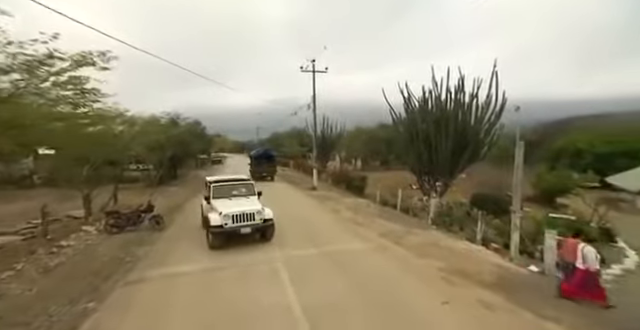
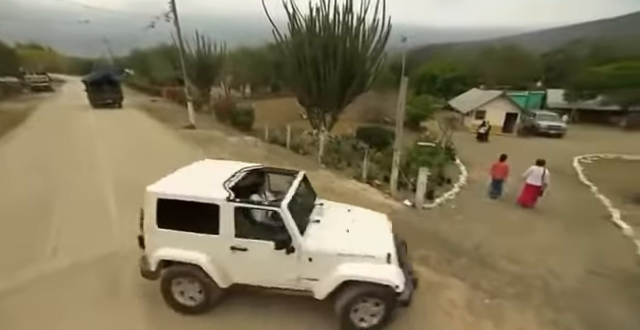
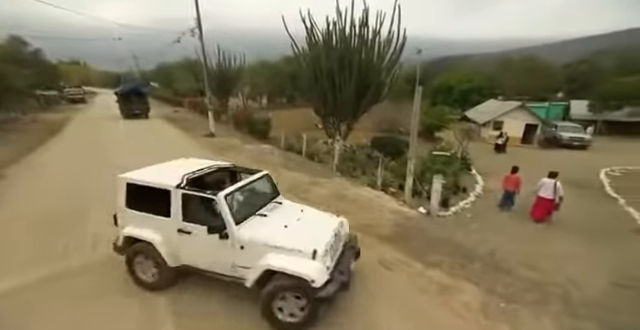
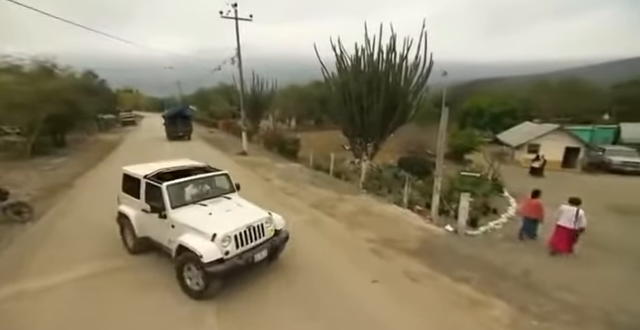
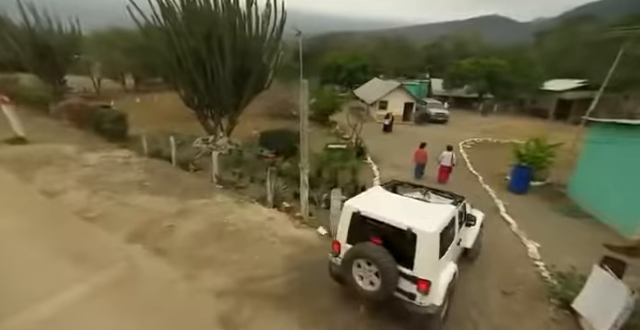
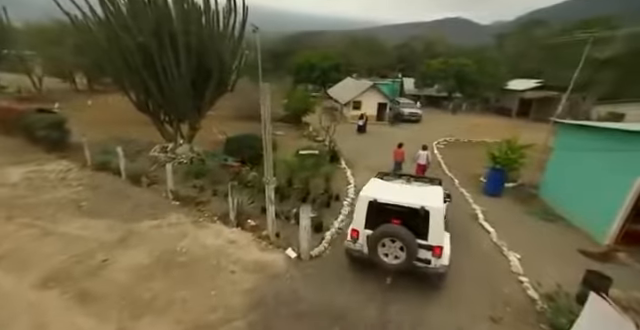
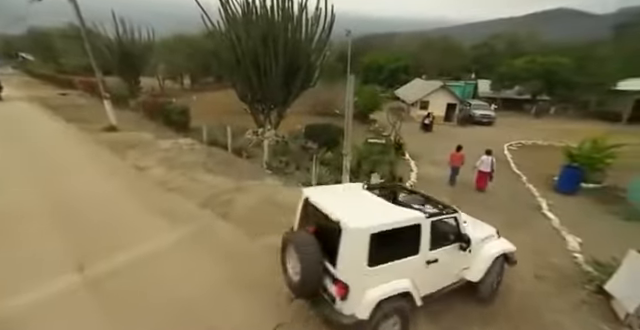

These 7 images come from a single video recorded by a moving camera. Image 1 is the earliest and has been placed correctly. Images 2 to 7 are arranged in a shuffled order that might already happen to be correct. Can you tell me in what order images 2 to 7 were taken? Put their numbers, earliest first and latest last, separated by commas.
4, 3, 2, 7, 5, 6
